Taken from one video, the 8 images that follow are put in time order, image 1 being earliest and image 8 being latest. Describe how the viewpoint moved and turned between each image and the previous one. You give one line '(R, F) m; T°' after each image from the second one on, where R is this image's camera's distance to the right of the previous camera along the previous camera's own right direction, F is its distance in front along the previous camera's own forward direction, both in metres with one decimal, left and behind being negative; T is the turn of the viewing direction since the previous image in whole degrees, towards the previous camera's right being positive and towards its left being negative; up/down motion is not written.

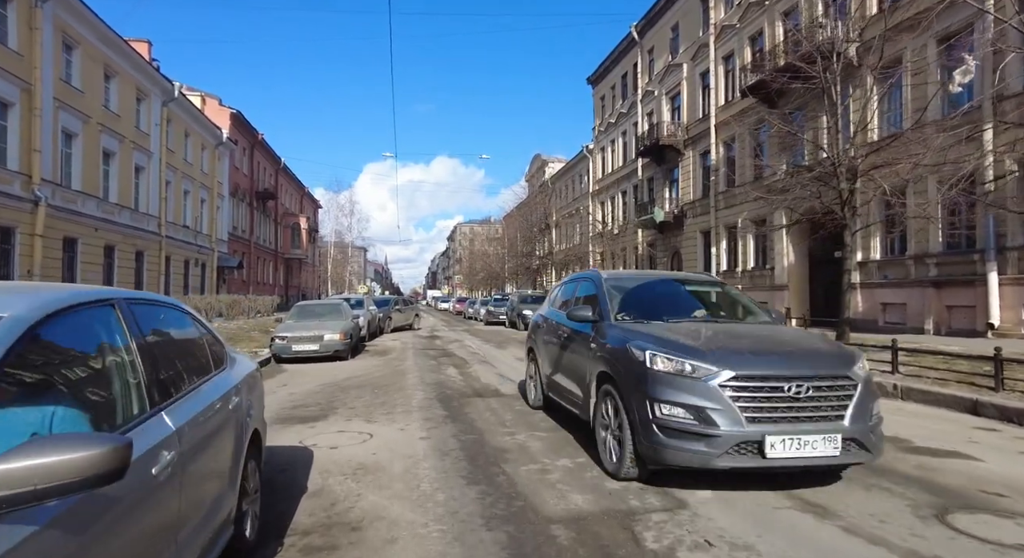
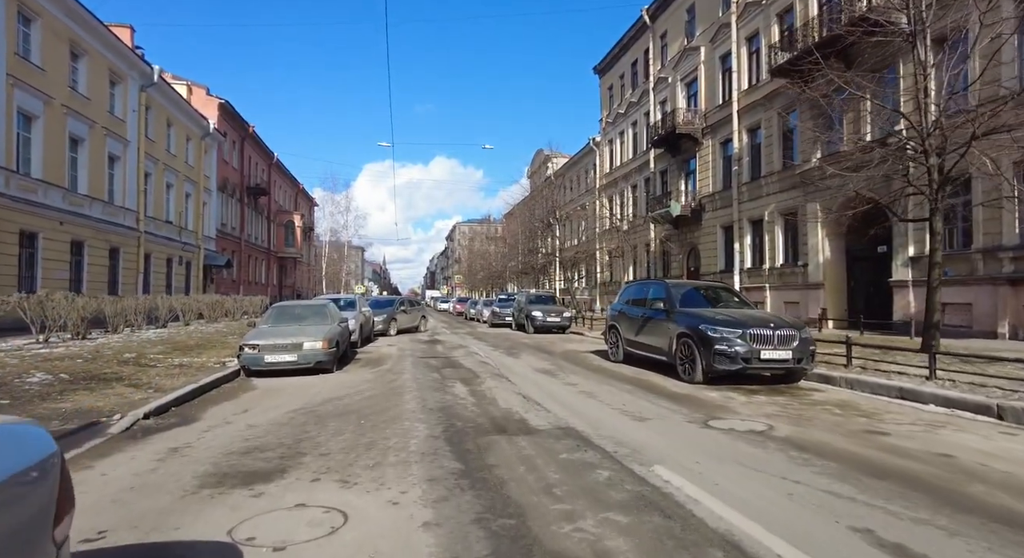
(-0.4, +2.2) m; 0°
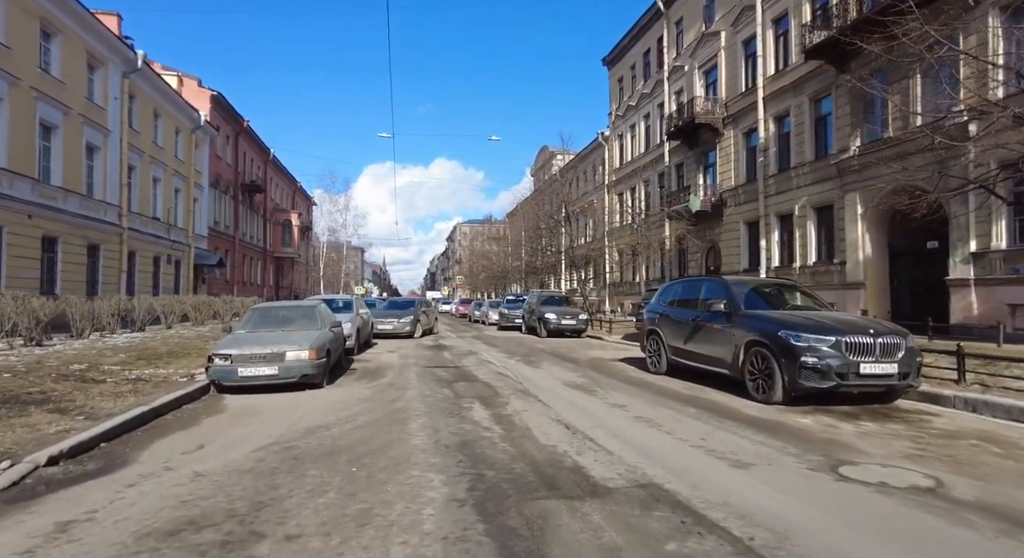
(-0.4, +1.8) m; 0°
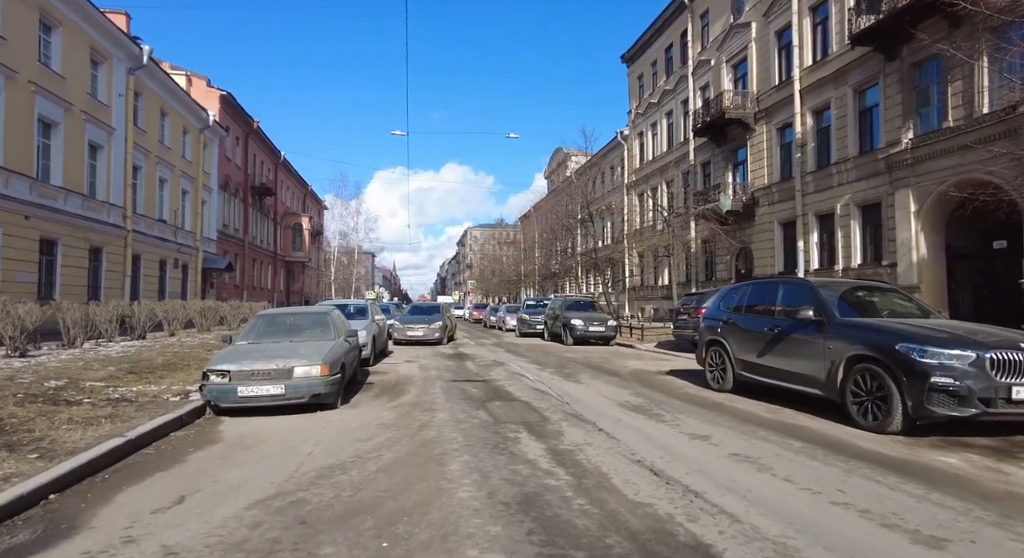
(-0.5, +1.3) m; -1°
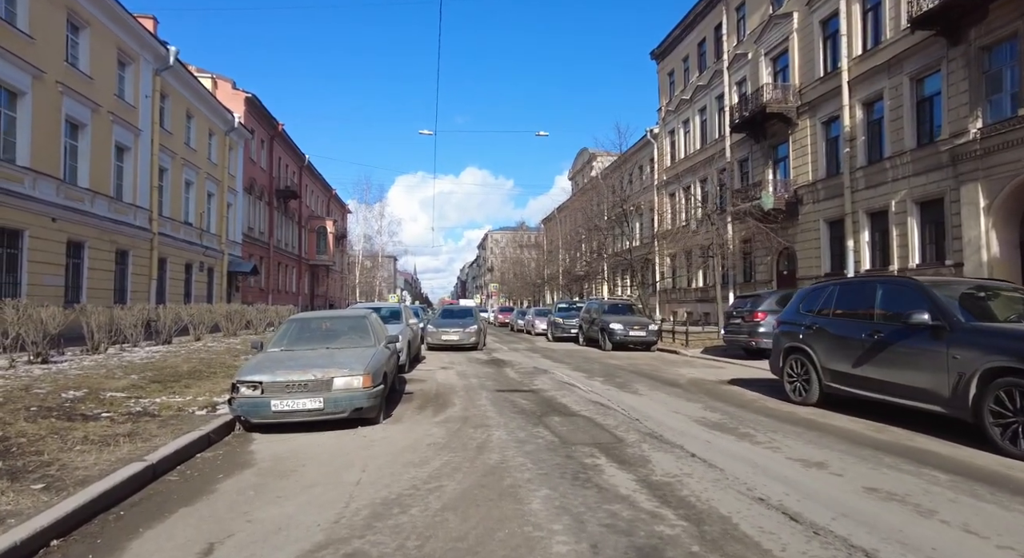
(-0.5, +0.9) m; -2°
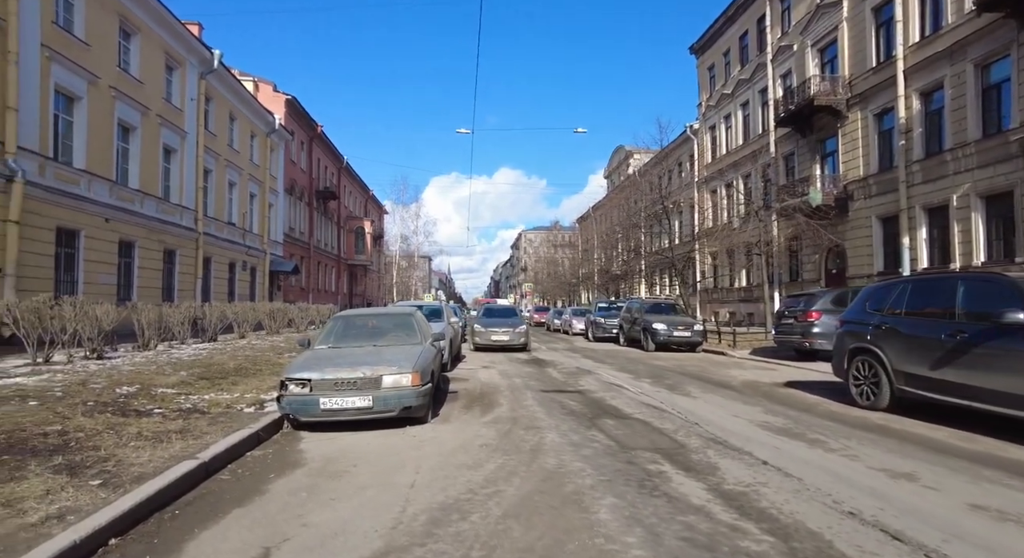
(-0.2, +0.2) m; -3°
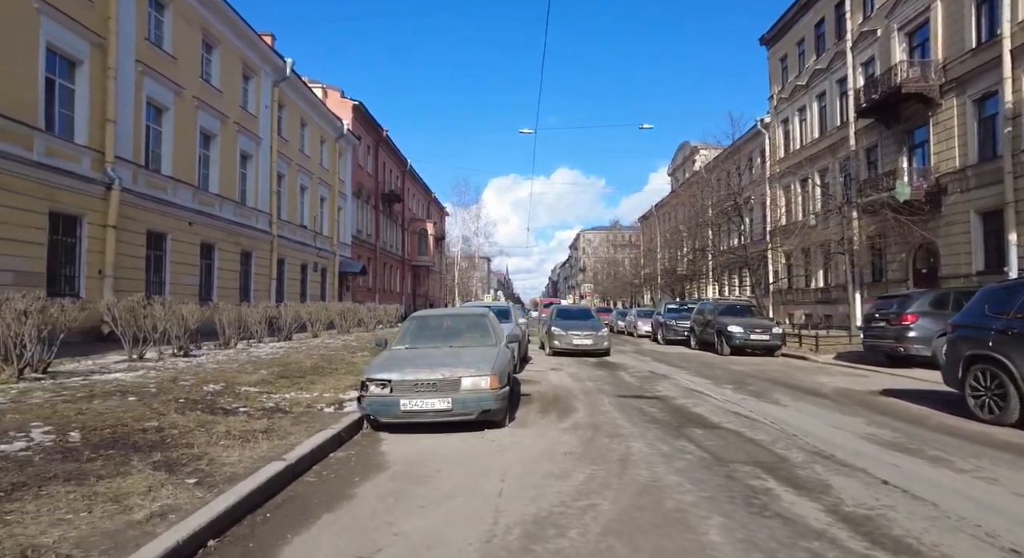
(-0.2, +0.2) m; -6°
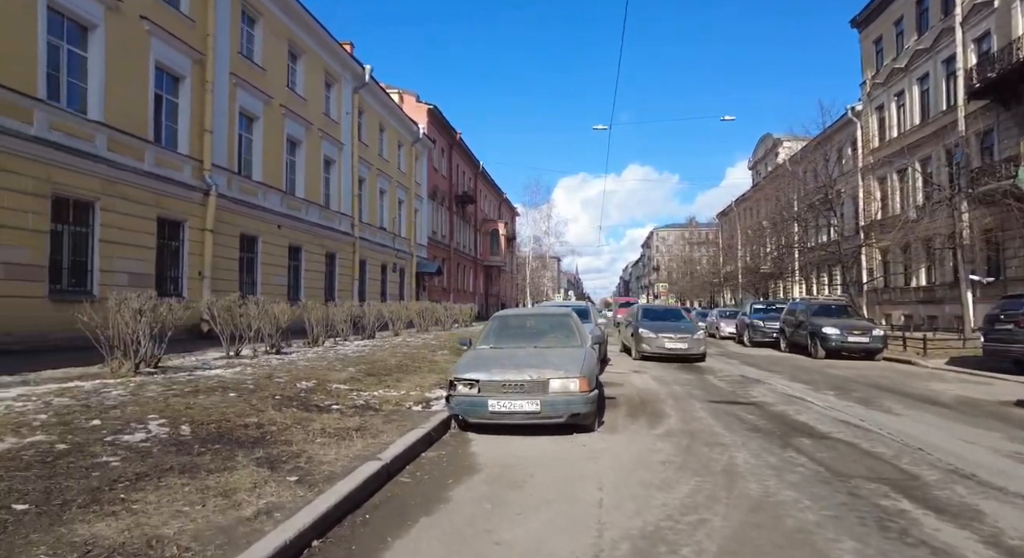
(-0.2, +0.2) m; -7°
